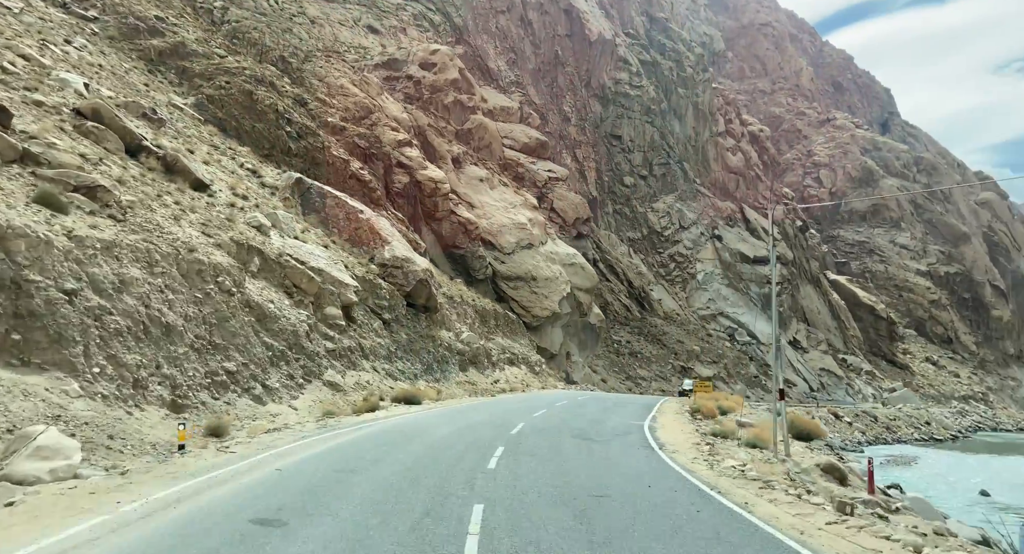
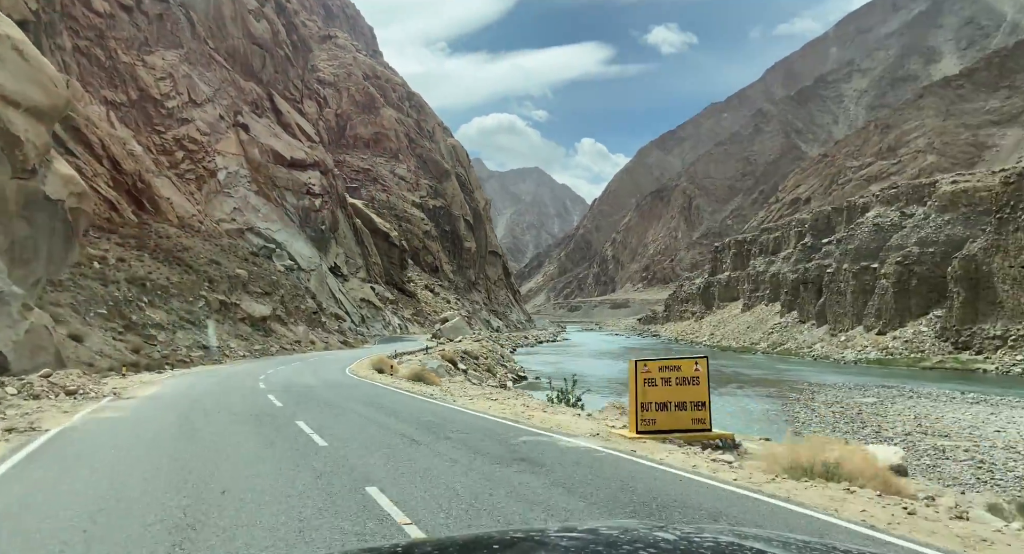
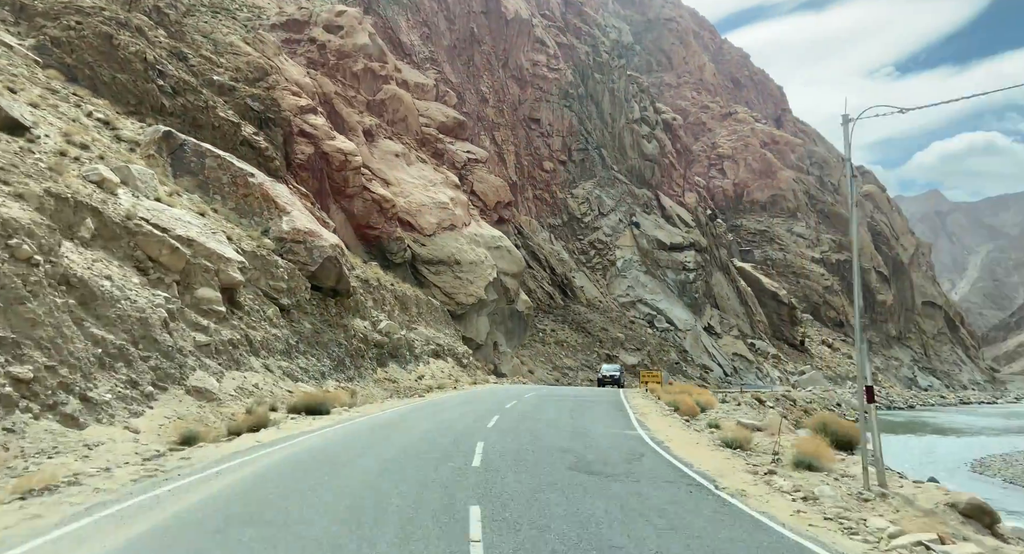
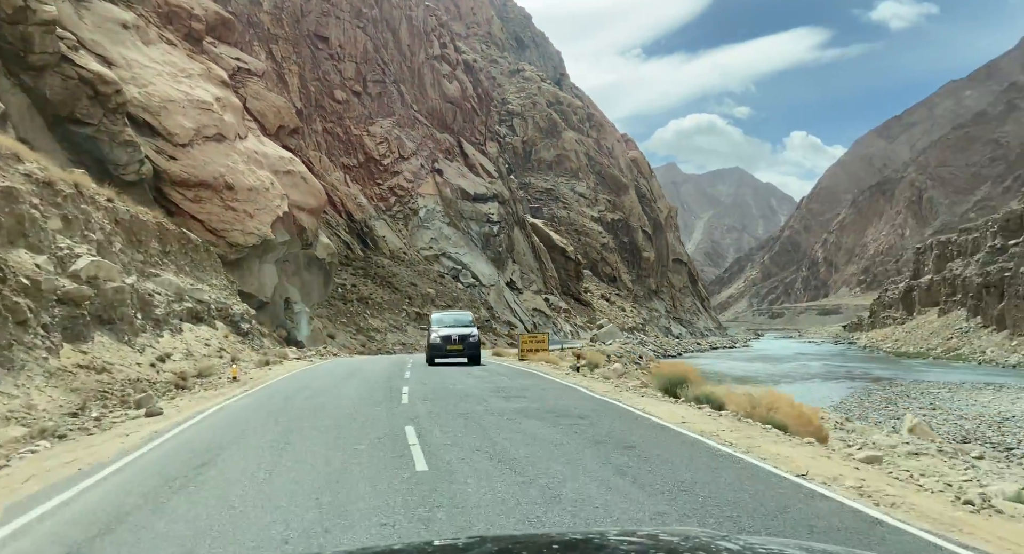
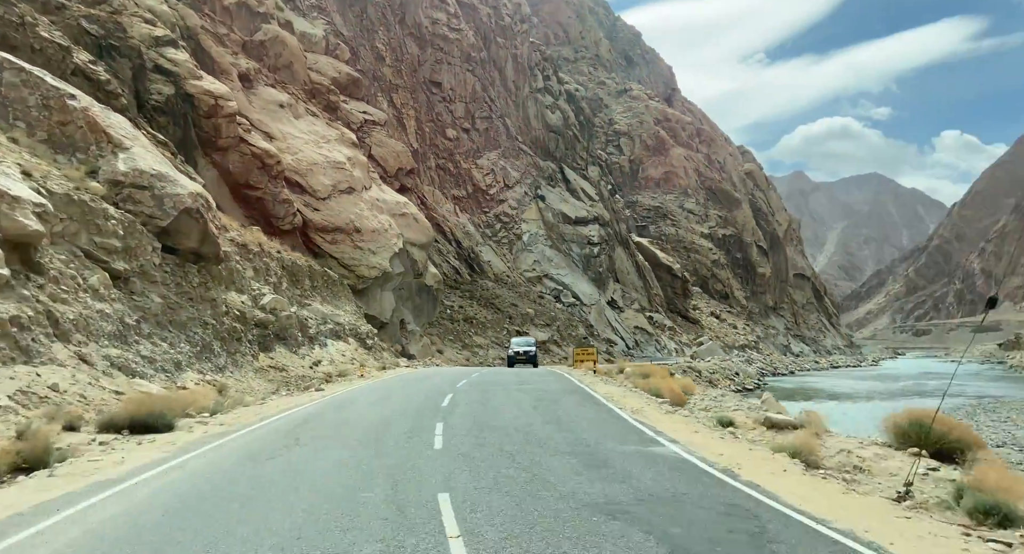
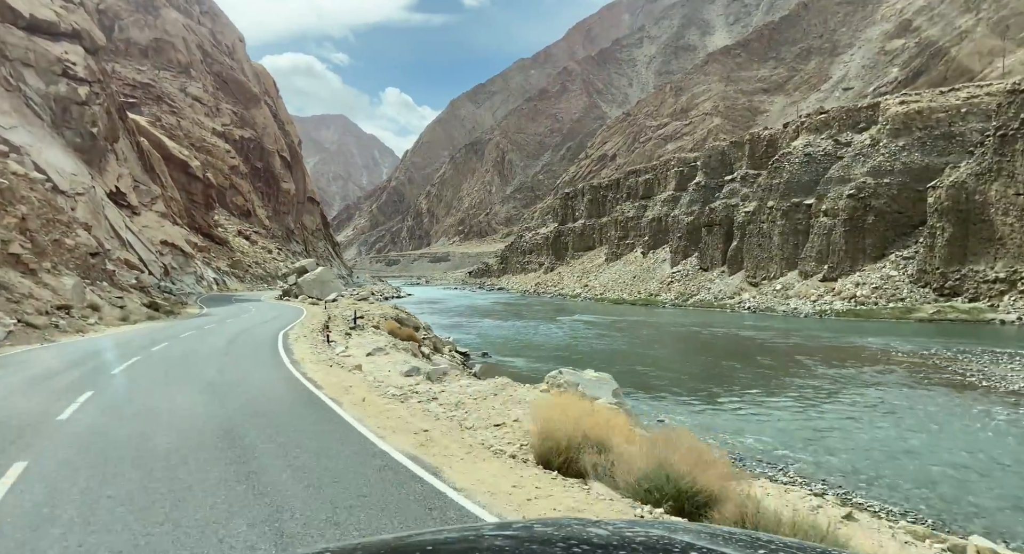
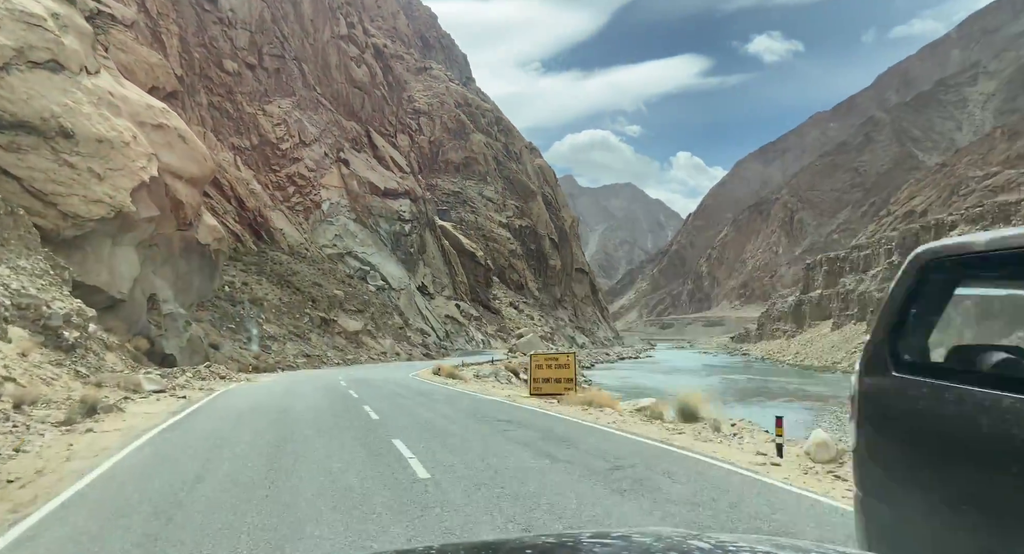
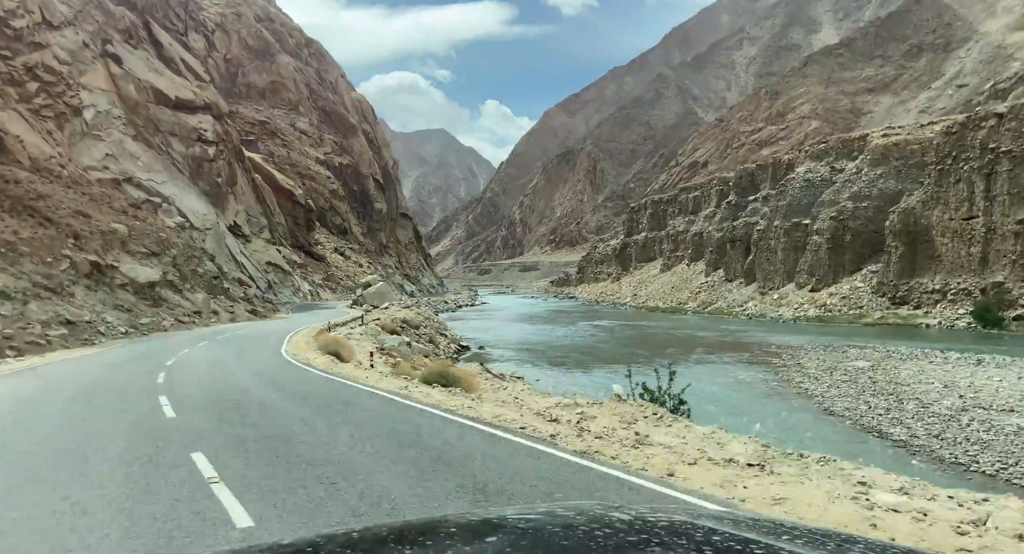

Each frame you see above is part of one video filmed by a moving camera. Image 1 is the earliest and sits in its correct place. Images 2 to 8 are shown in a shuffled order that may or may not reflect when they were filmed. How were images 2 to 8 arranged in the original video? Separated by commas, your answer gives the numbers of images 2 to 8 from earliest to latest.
3, 5, 4, 7, 2, 8, 6
